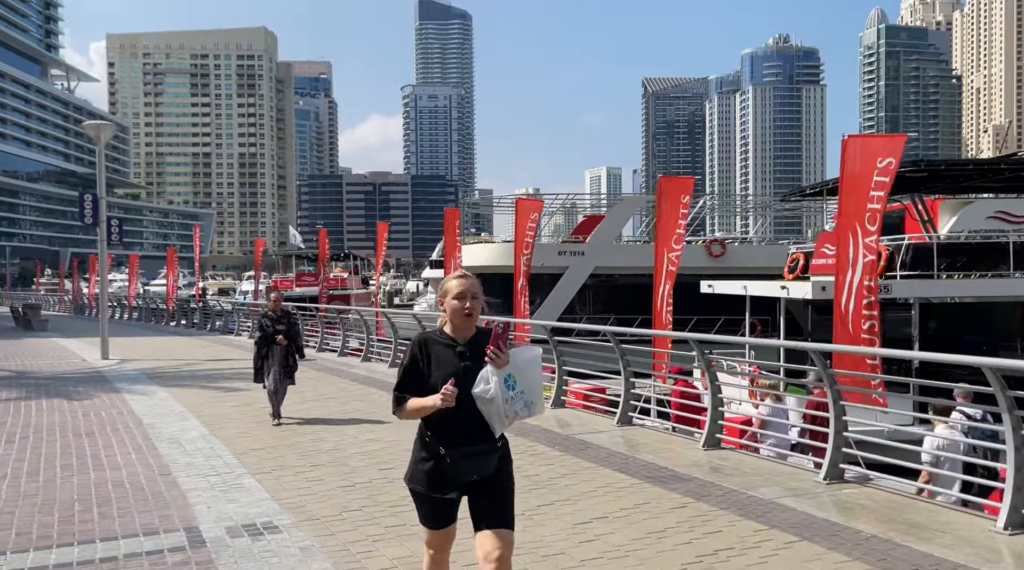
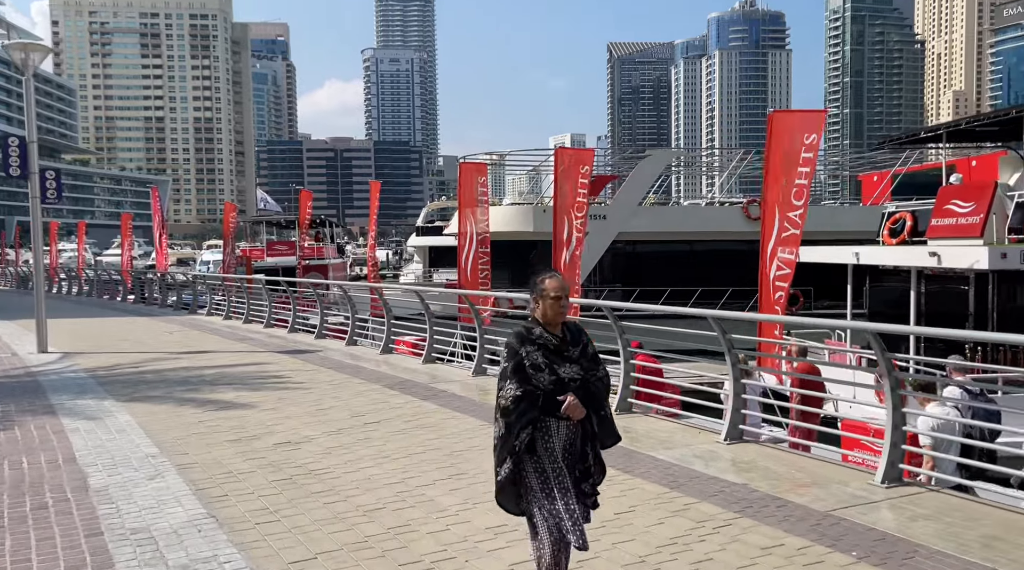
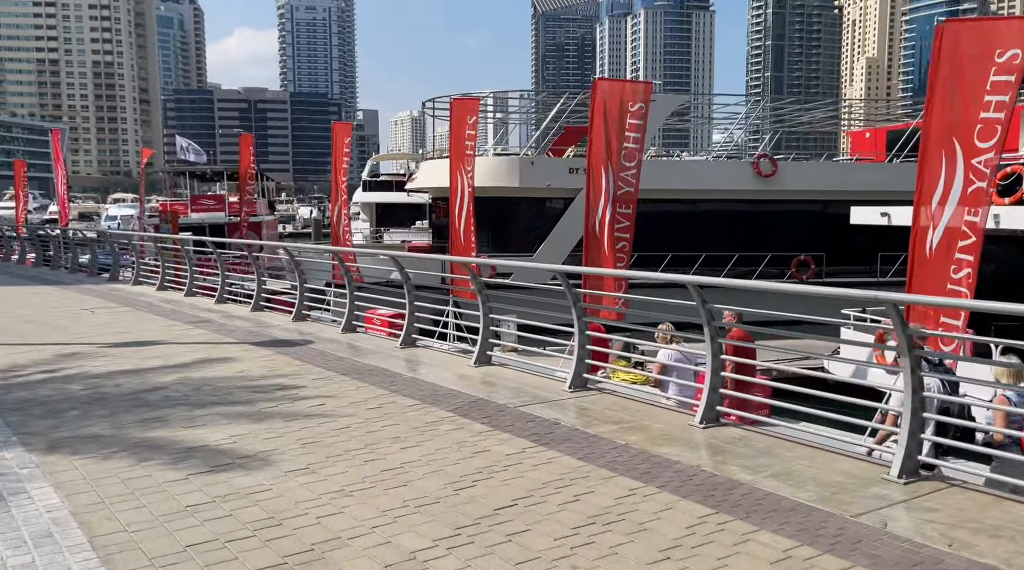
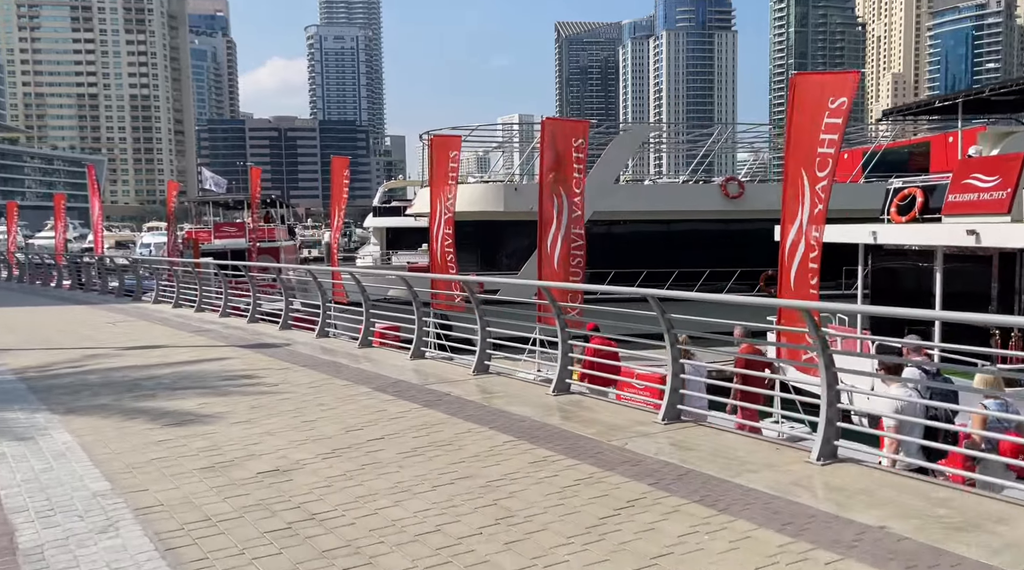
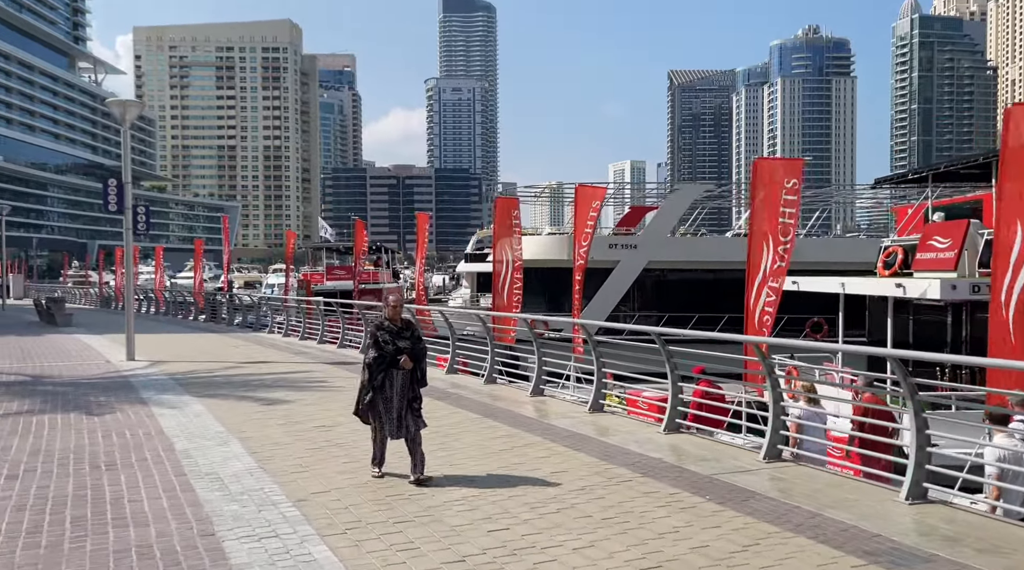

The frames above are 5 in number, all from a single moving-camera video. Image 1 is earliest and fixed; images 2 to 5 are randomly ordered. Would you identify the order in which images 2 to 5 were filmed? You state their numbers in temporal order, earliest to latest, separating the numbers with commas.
5, 2, 4, 3
